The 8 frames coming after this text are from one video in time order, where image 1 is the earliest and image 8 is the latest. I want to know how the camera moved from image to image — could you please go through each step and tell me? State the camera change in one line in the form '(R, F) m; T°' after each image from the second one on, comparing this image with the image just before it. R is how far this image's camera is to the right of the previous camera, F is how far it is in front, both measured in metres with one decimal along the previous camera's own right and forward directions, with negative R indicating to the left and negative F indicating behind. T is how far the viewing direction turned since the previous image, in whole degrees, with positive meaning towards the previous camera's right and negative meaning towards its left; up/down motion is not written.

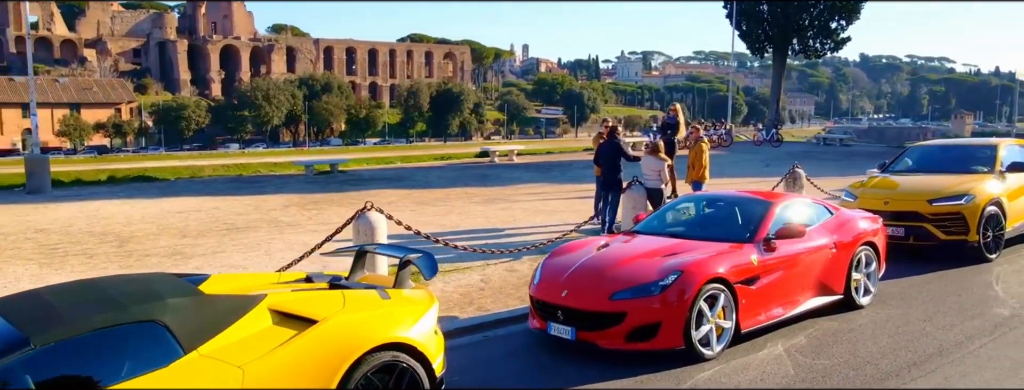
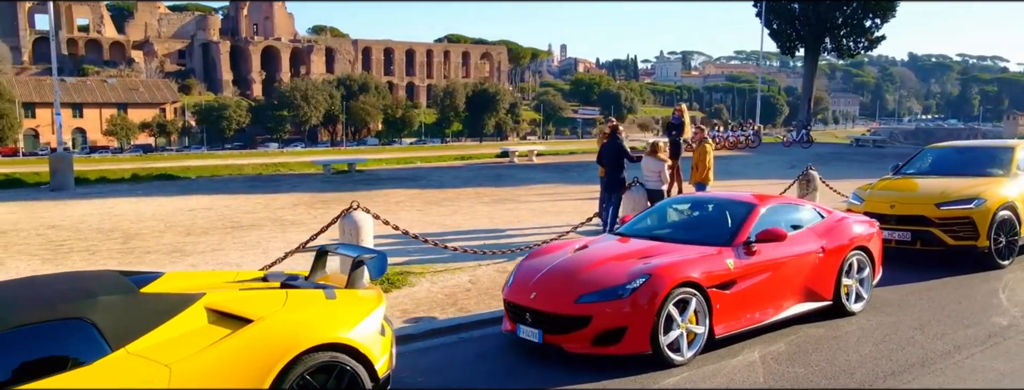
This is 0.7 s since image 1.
(+0.6, +0.1) m; -3°
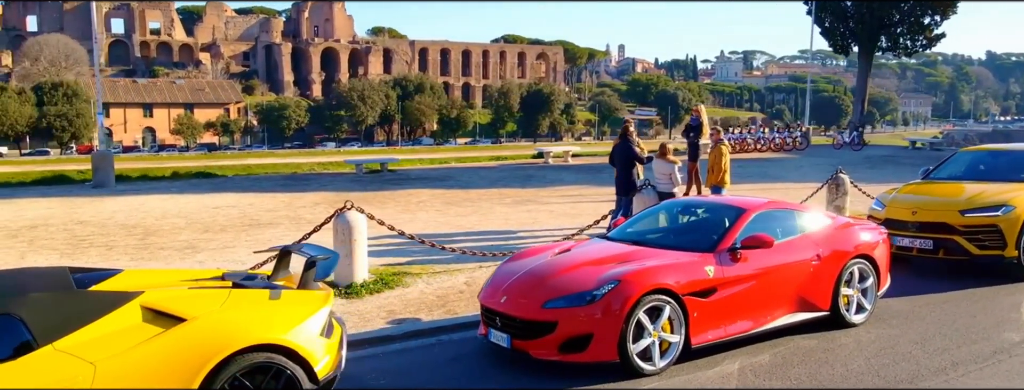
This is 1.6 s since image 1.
(+0.8, +0.1) m; -4°
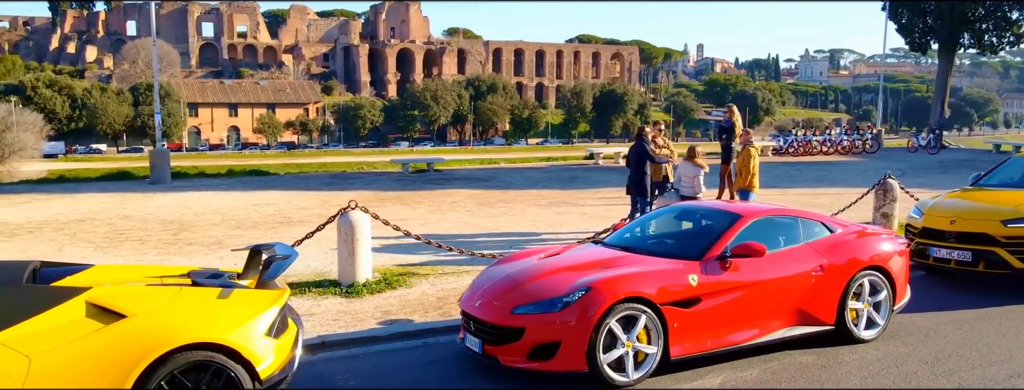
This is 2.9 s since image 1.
(+0.9, +0.2) m; -6°
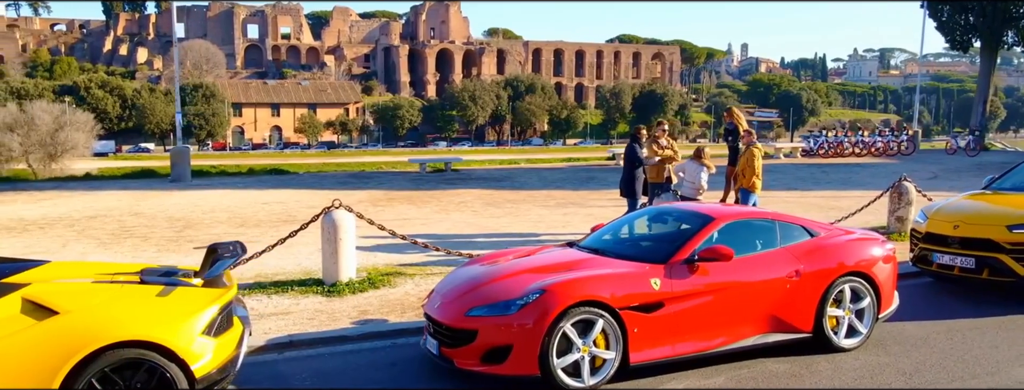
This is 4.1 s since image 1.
(+0.7, +0.1) m; -3°
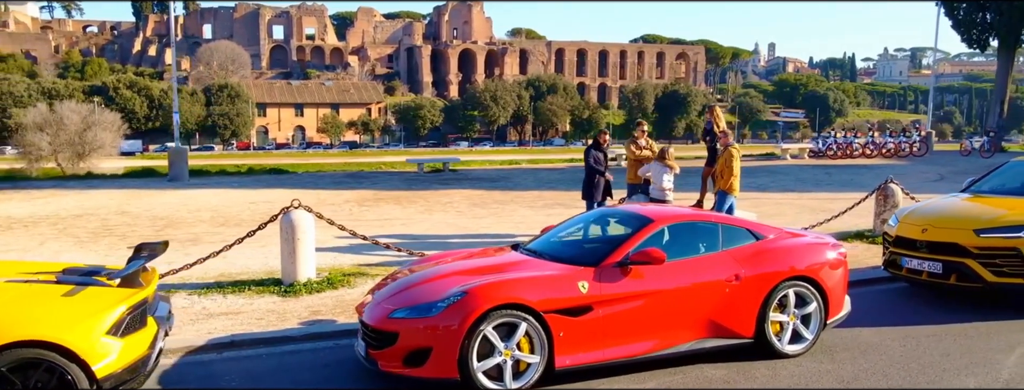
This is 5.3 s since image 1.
(+0.8, +0.1) m; -2°
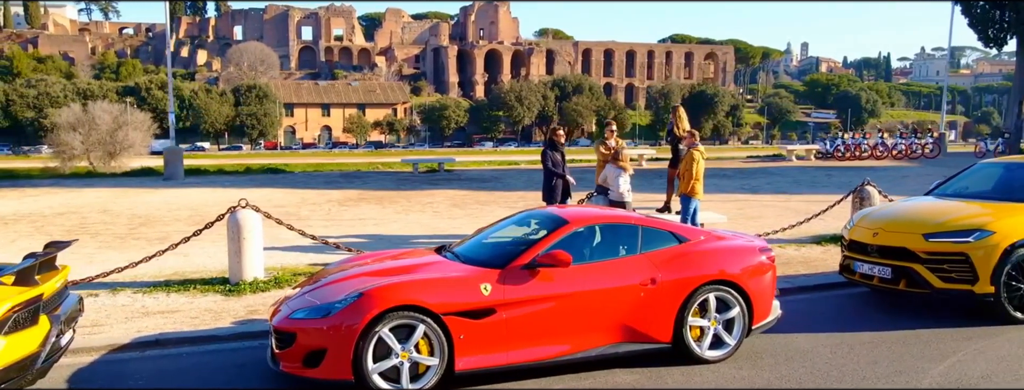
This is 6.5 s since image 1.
(+1.0, +0.1) m; -2°
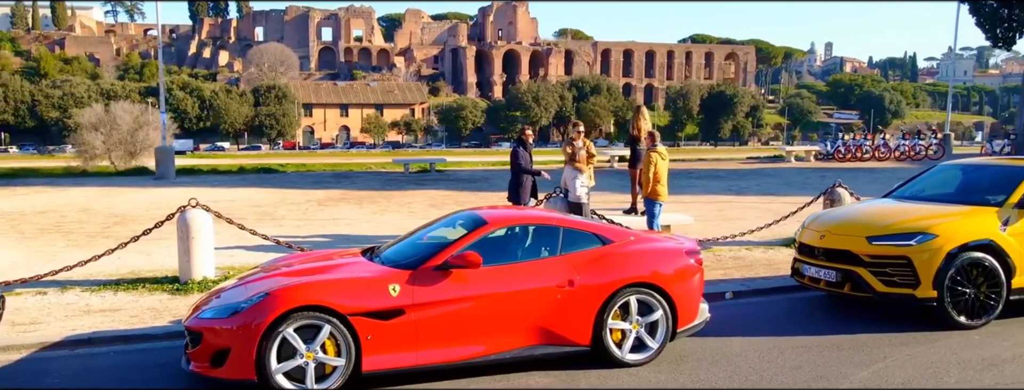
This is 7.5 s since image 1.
(+0.9, +0.1) m; -2°
